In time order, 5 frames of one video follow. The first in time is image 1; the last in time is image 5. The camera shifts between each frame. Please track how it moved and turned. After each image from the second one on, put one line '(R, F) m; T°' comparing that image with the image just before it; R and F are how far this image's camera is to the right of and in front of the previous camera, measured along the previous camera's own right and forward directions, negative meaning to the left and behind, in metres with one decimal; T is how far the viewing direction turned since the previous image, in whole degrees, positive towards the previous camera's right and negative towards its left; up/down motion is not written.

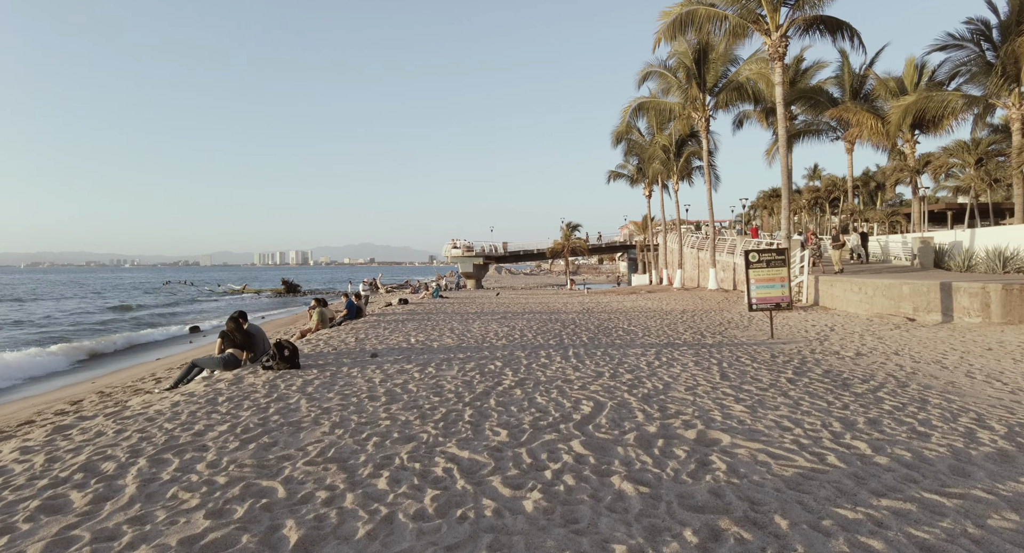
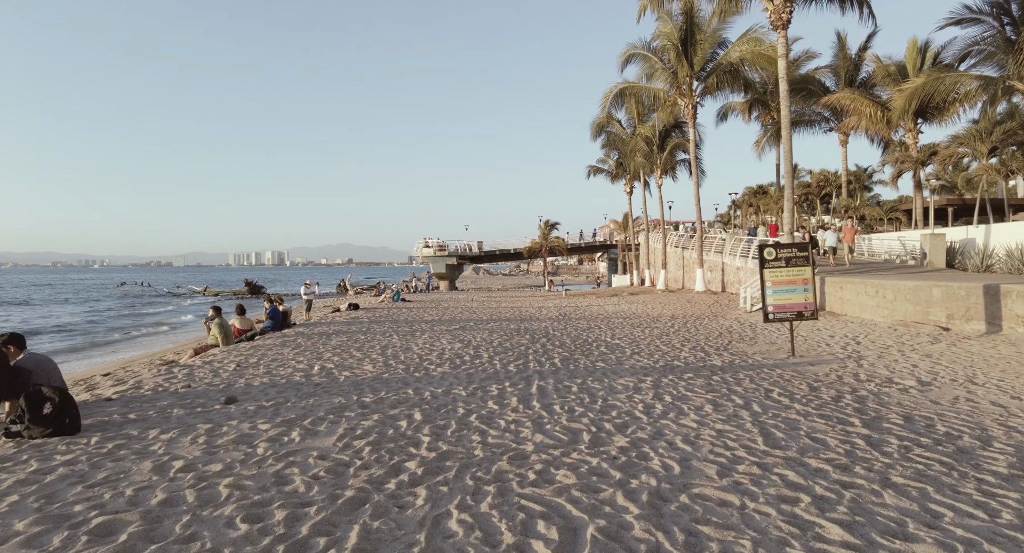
(+0.5, +3.1) m; +2°
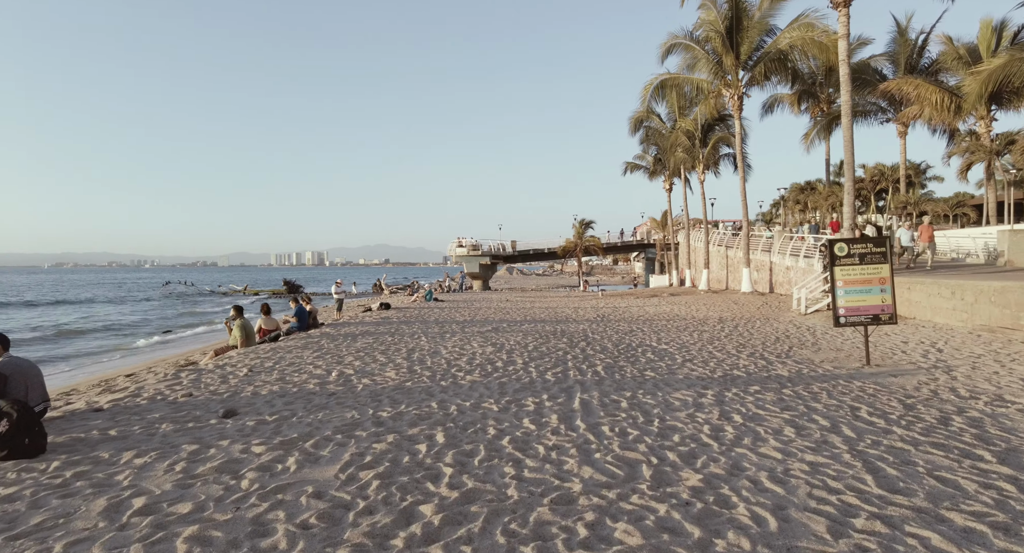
(-0.1, +1.0) m; -3°
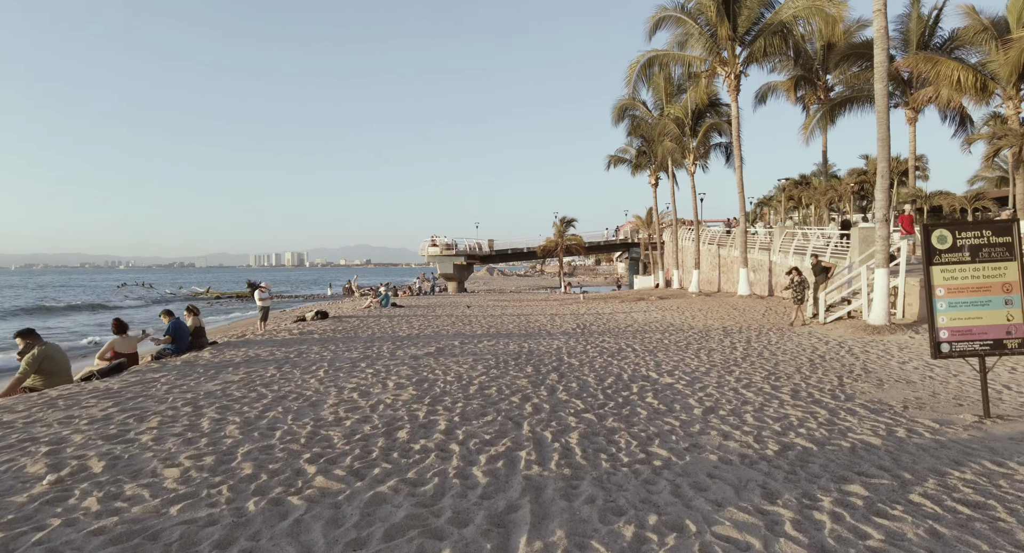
(+0.6, +3.6) m; +2°
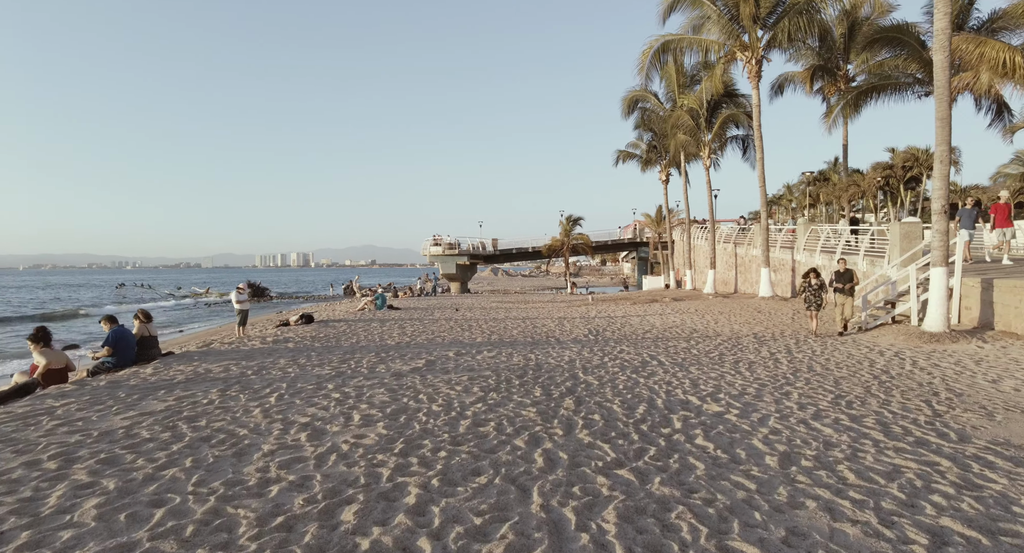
(0.0, +1.8) m; 0°
